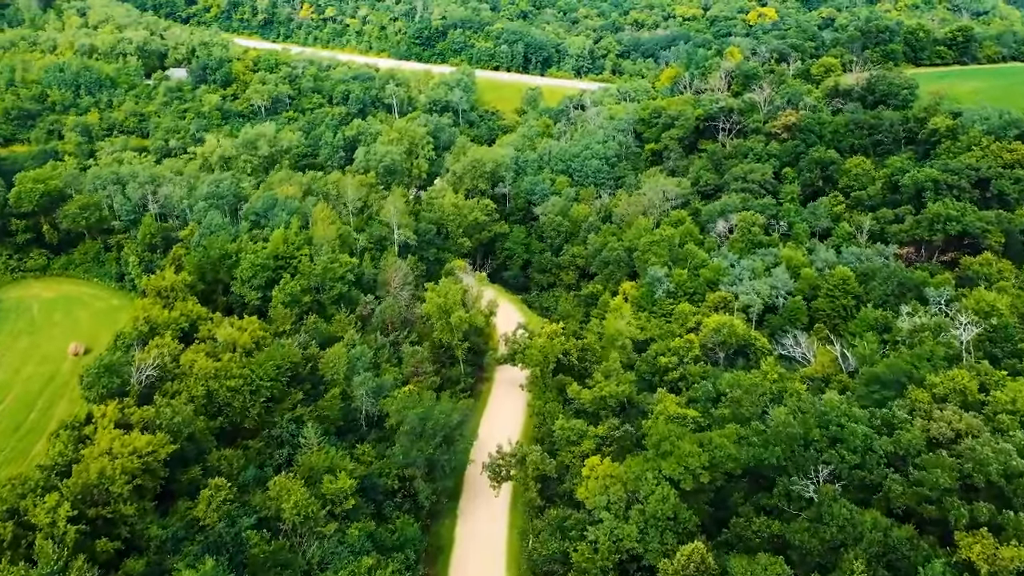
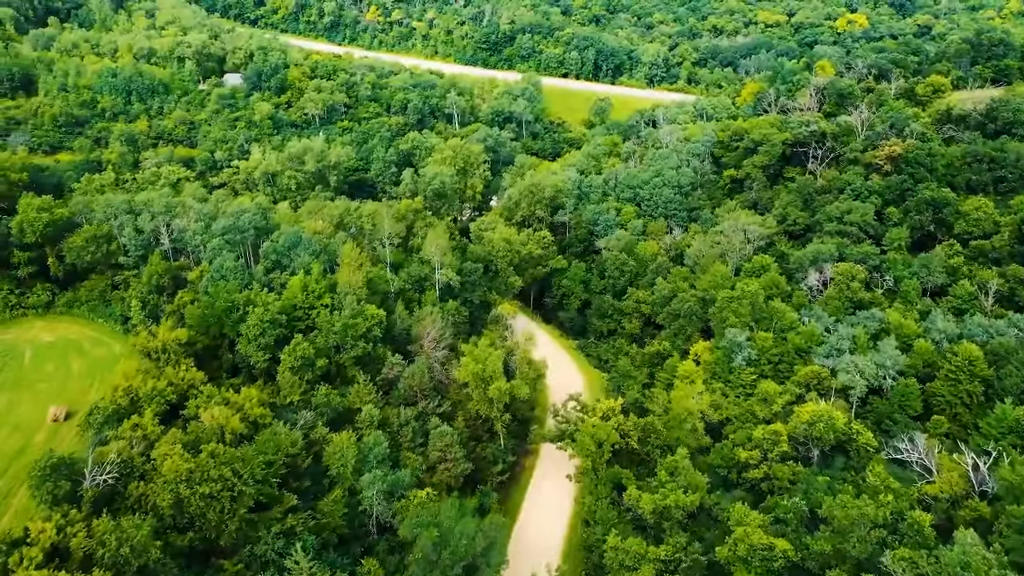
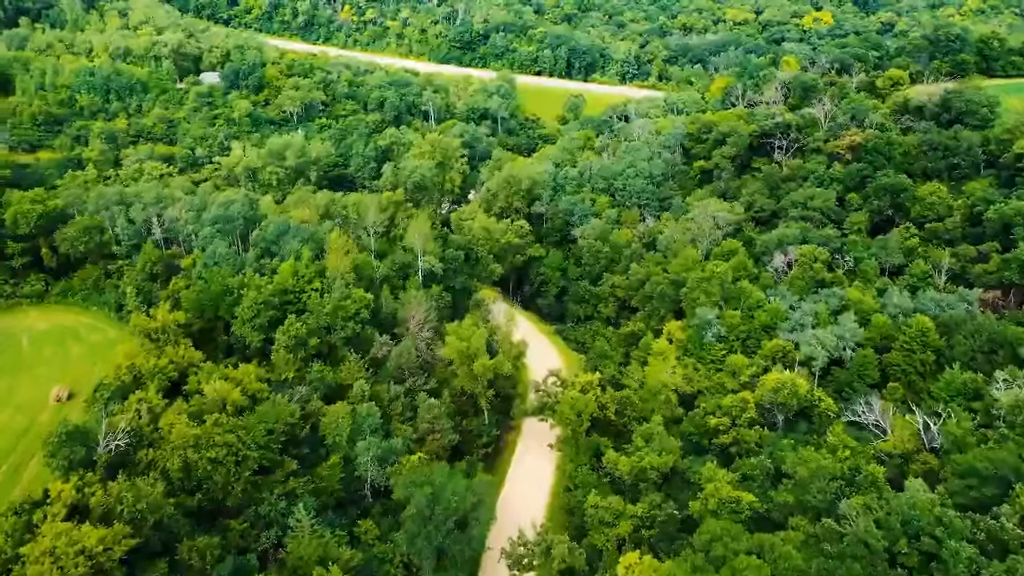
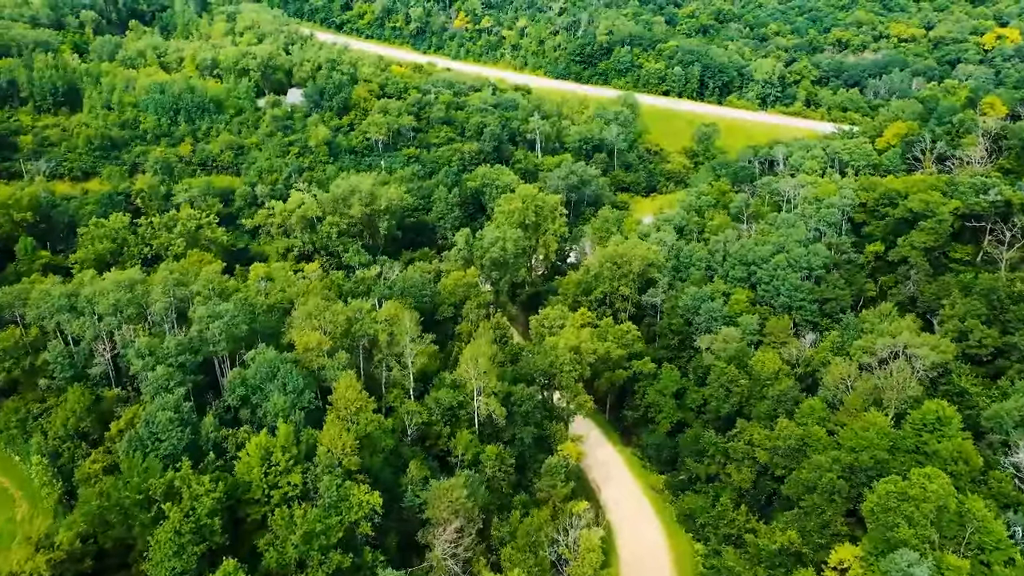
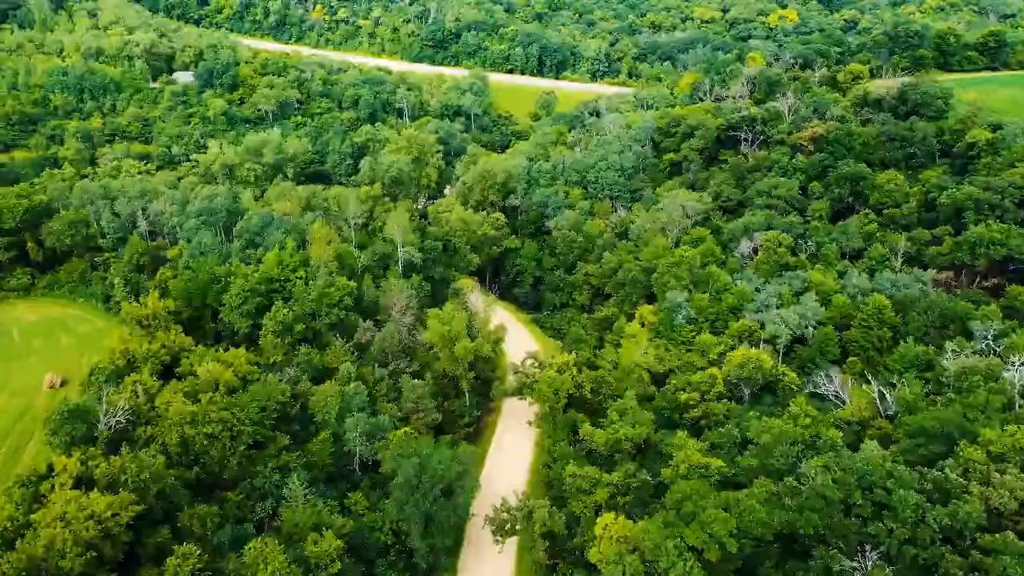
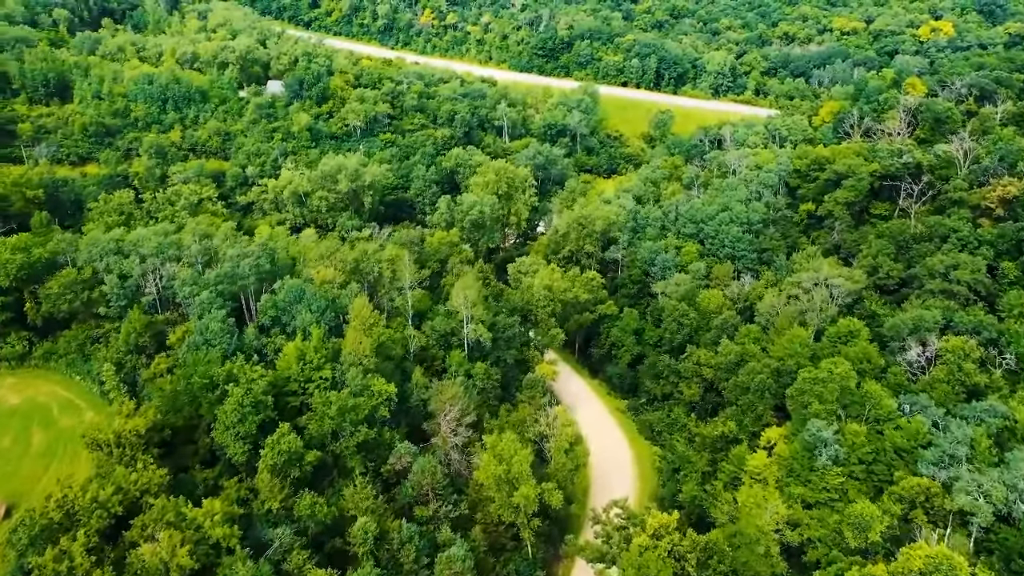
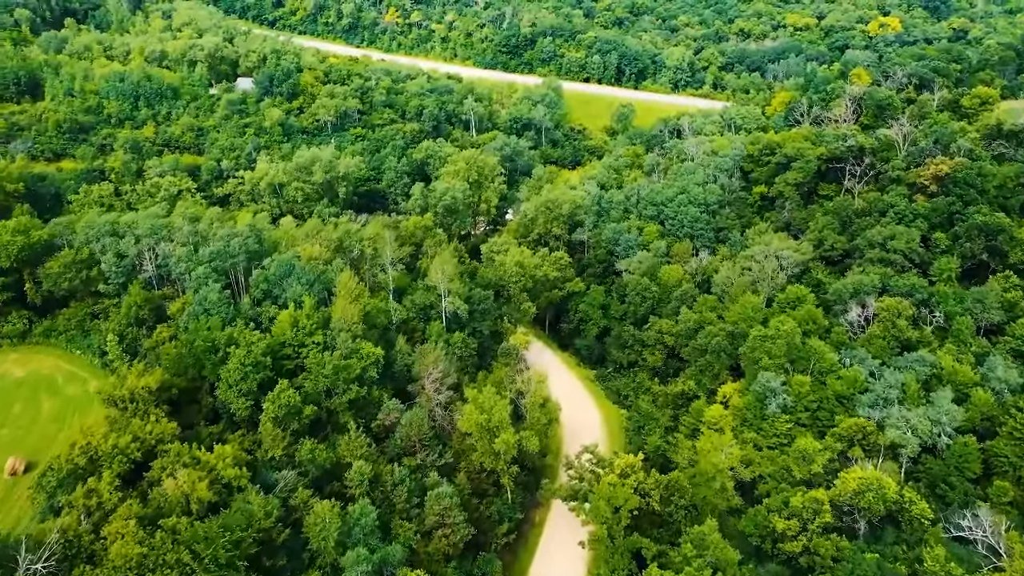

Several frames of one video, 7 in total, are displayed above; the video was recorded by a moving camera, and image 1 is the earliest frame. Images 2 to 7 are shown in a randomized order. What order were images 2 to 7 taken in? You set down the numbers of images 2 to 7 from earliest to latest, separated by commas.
5, 3, 2, 7, 6, 4
